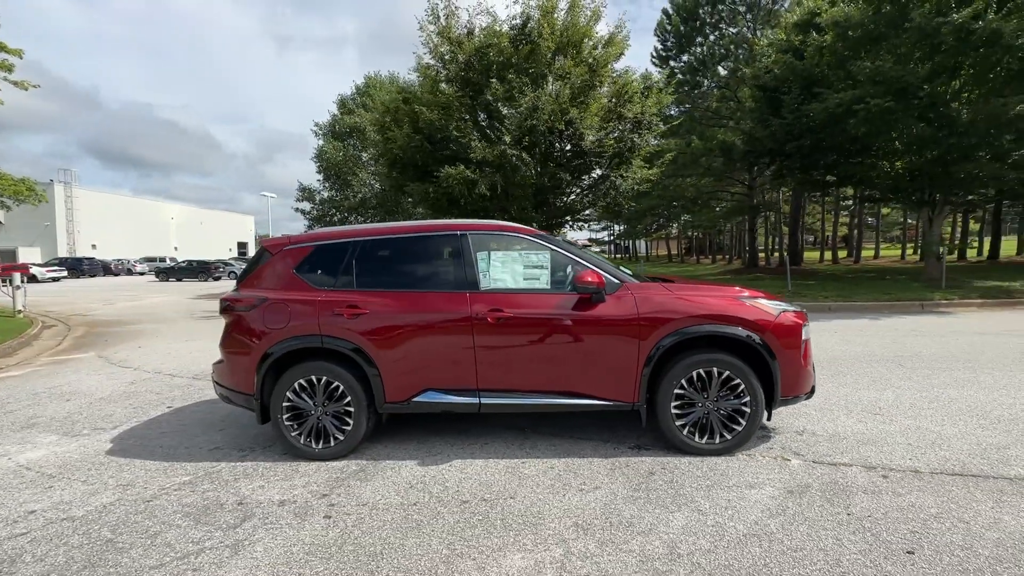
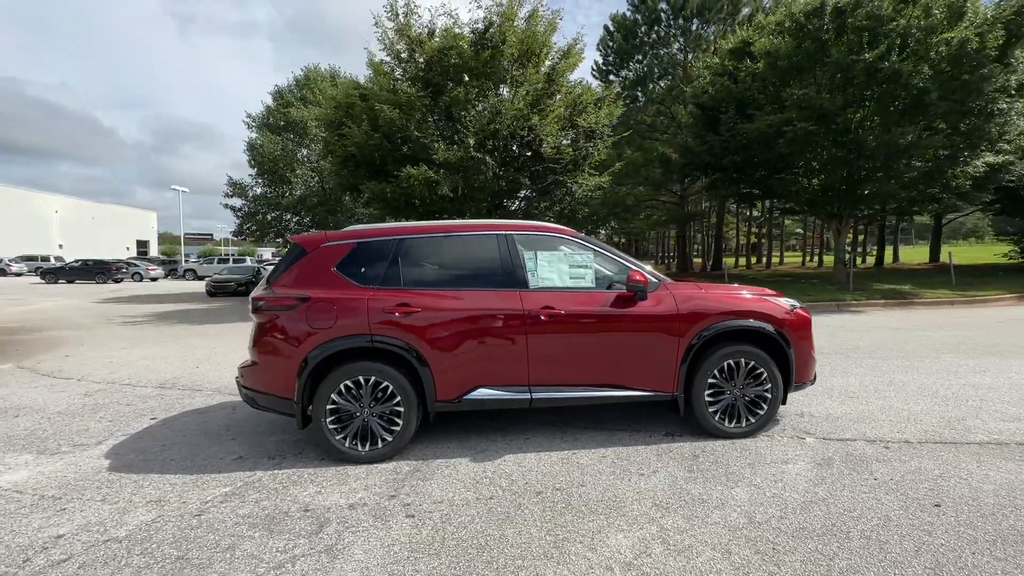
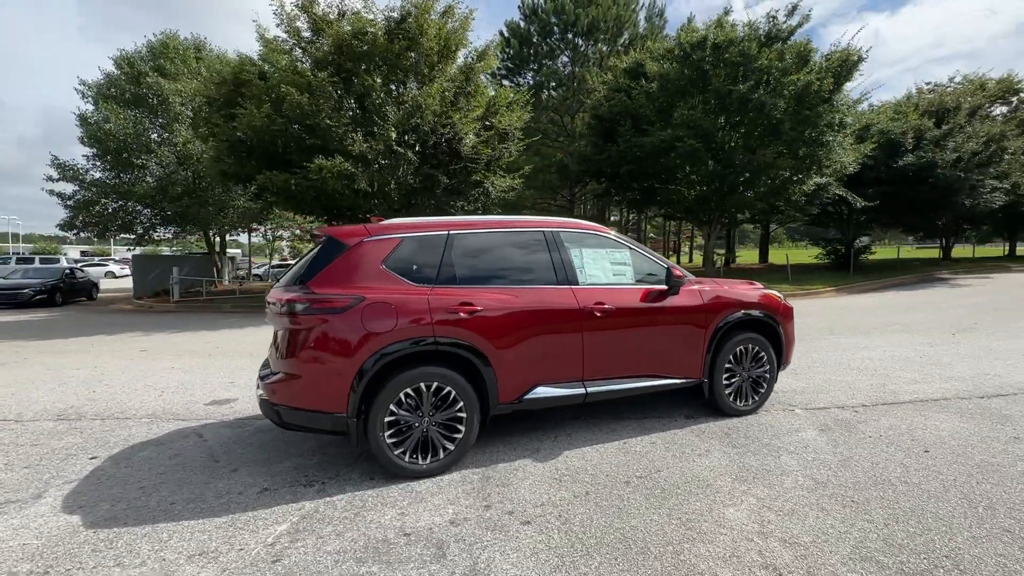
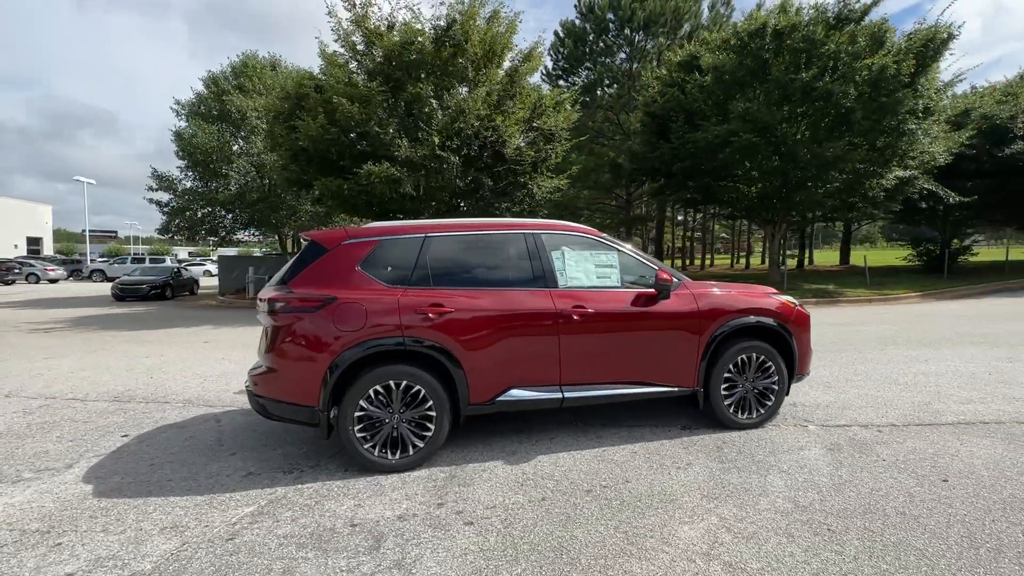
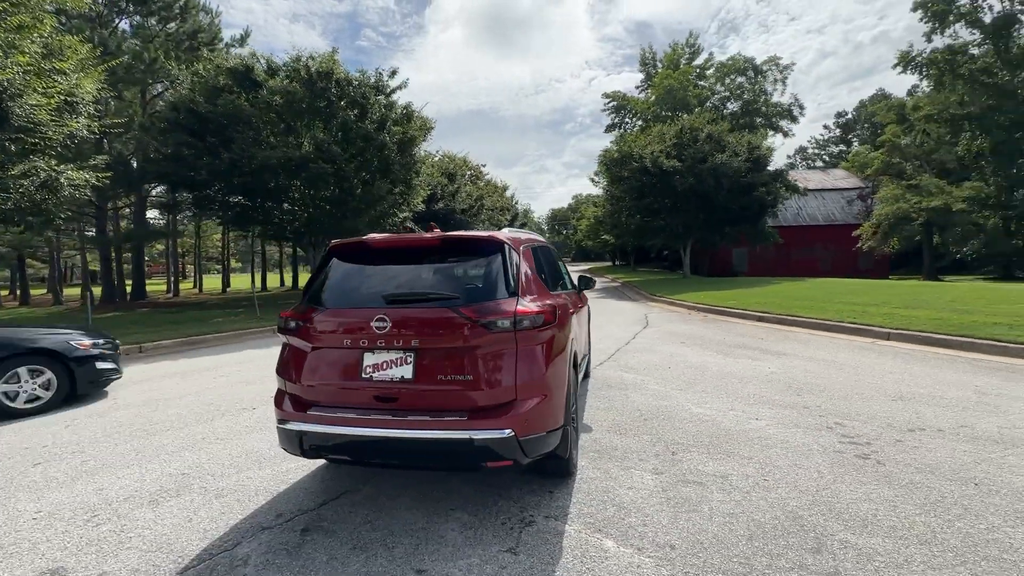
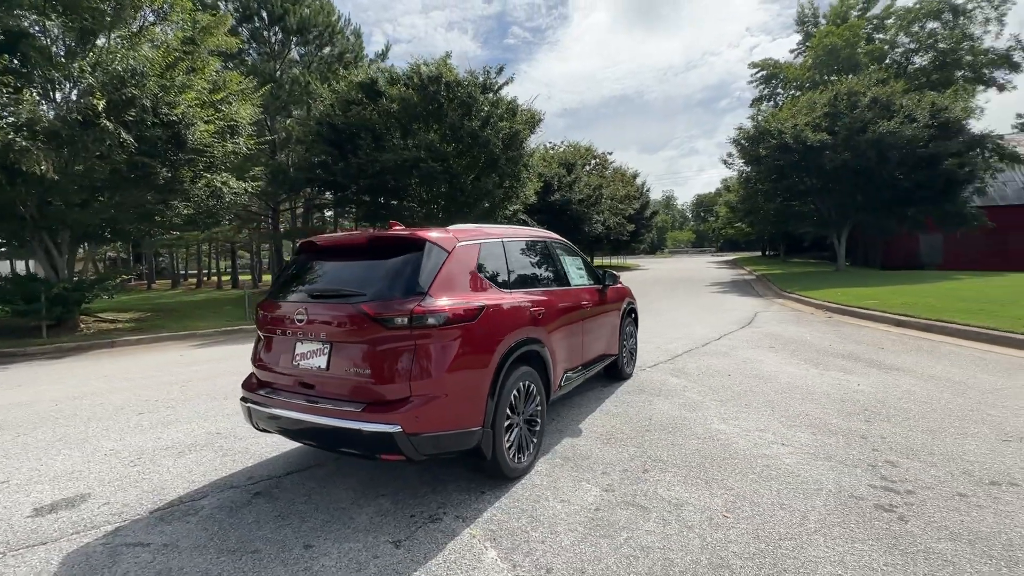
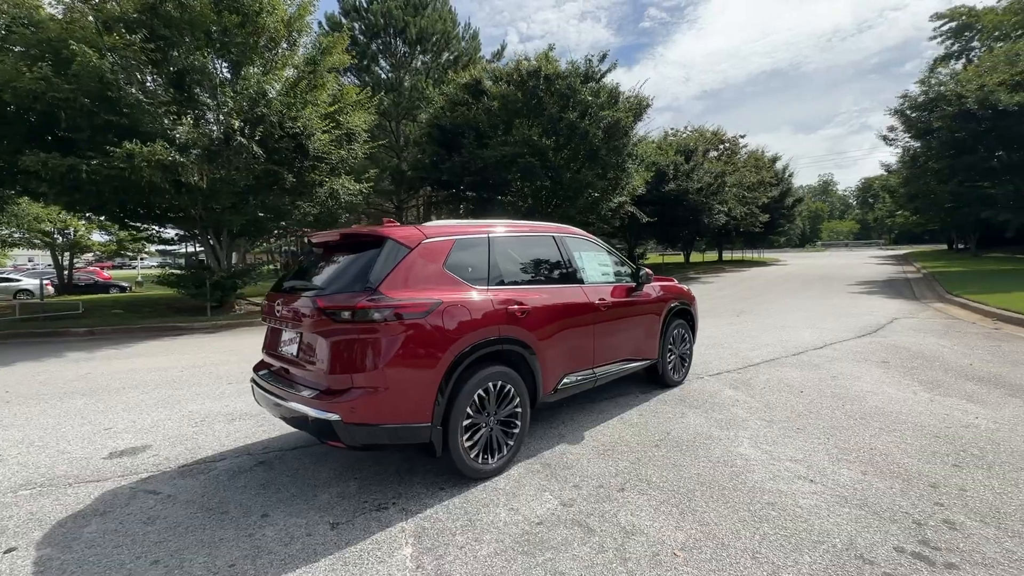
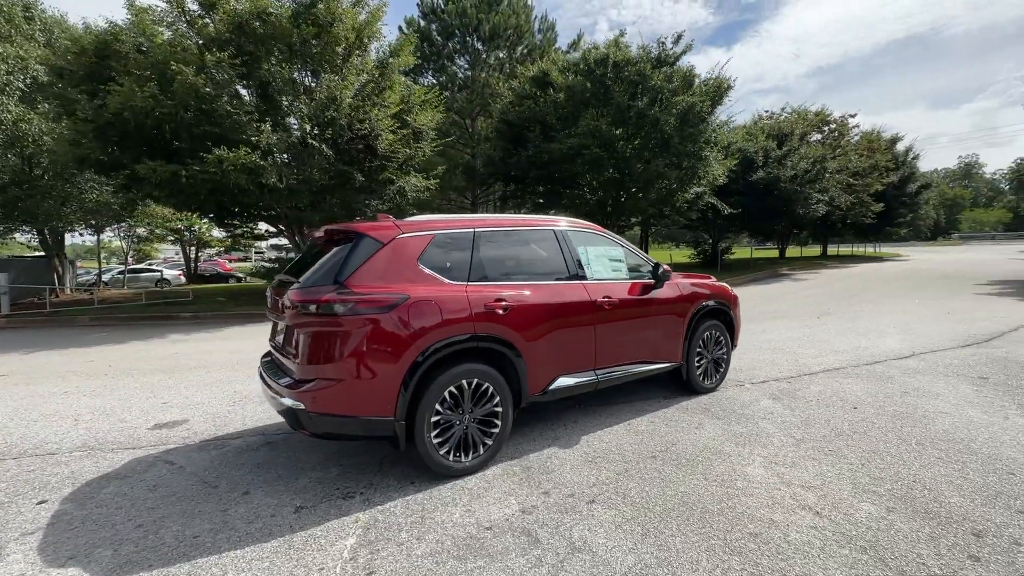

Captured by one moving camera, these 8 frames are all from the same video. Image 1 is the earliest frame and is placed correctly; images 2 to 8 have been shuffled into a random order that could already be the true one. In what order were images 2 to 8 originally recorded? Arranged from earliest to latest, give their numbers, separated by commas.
2, 4, 3, 8, 7, 6, 5
